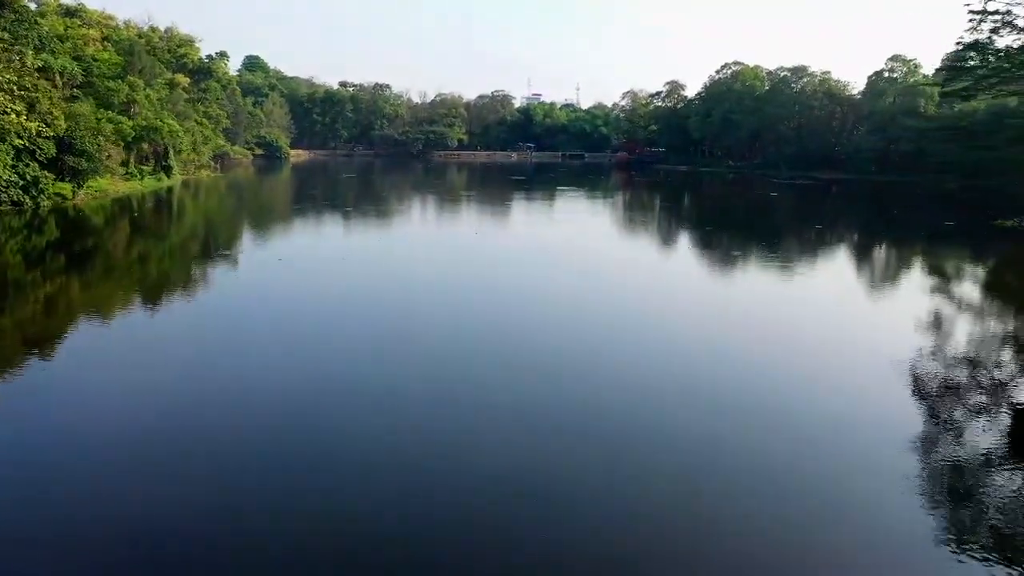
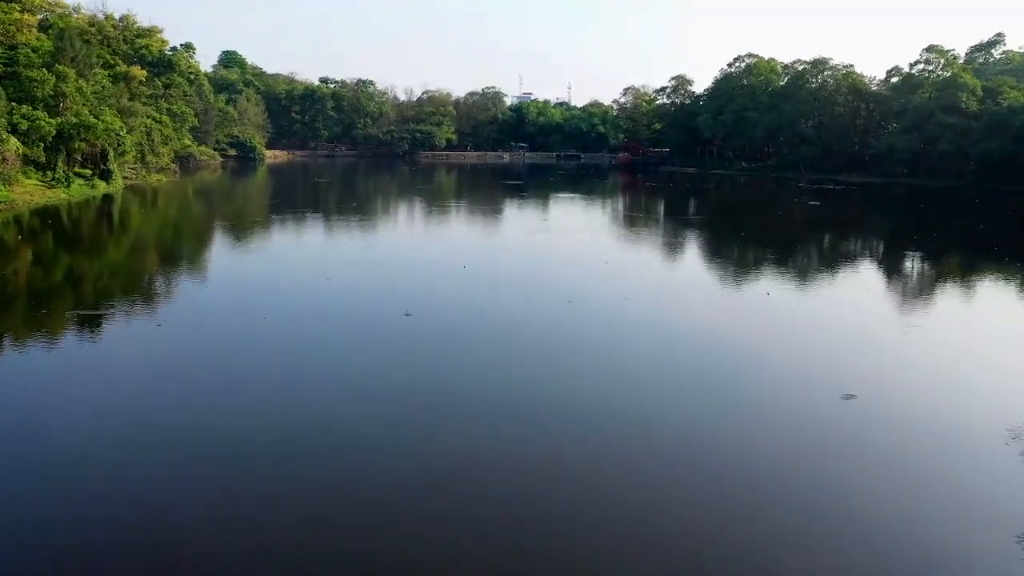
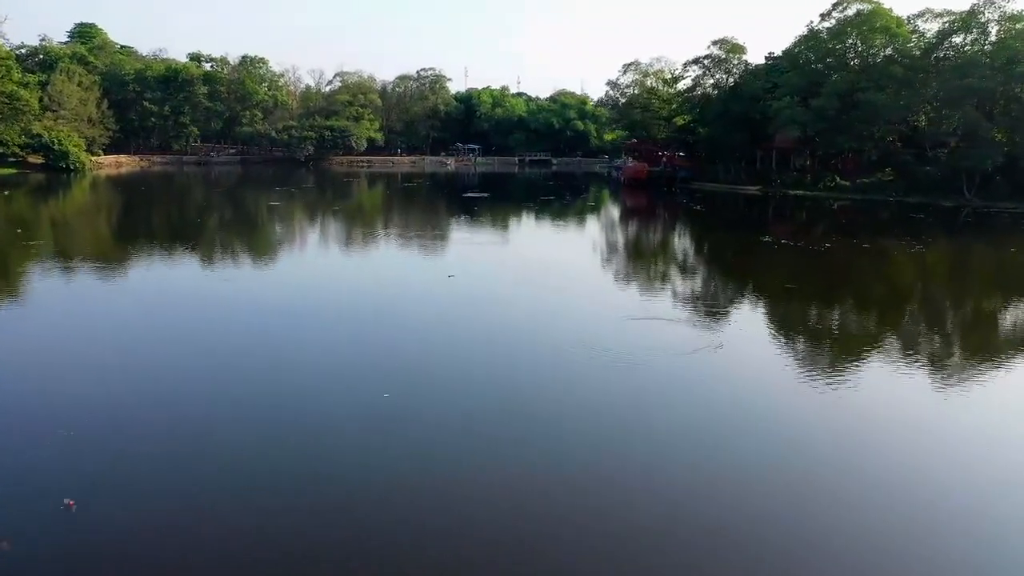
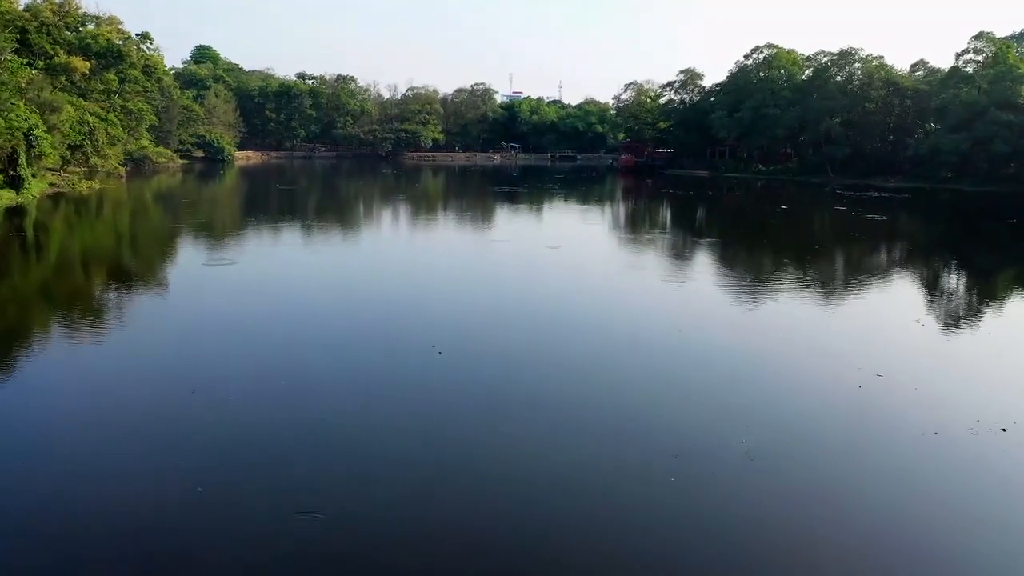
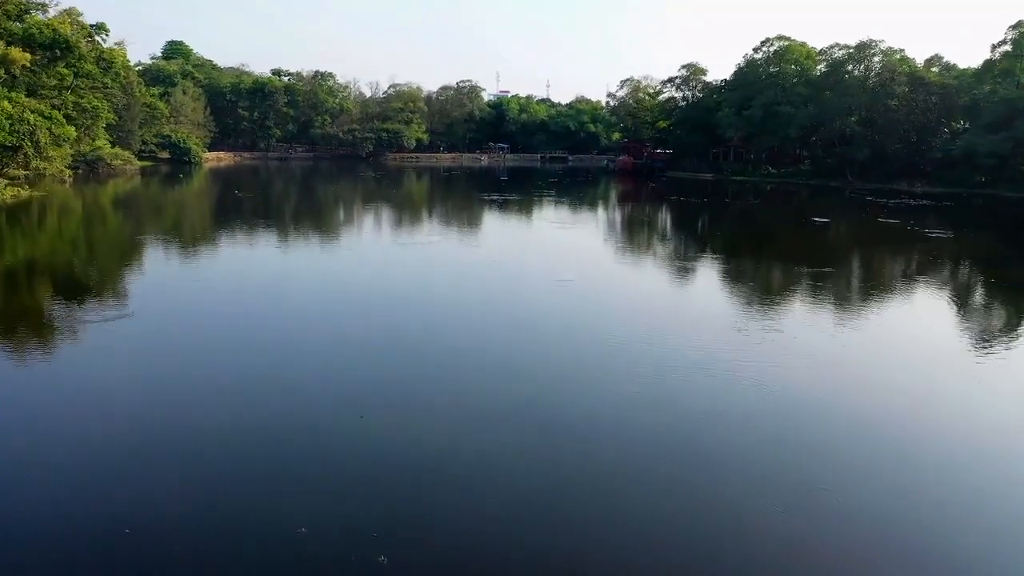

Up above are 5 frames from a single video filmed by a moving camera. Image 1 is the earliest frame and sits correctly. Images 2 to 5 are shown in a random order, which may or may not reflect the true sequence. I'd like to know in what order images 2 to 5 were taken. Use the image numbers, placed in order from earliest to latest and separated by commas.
2, 4, 5, 3
